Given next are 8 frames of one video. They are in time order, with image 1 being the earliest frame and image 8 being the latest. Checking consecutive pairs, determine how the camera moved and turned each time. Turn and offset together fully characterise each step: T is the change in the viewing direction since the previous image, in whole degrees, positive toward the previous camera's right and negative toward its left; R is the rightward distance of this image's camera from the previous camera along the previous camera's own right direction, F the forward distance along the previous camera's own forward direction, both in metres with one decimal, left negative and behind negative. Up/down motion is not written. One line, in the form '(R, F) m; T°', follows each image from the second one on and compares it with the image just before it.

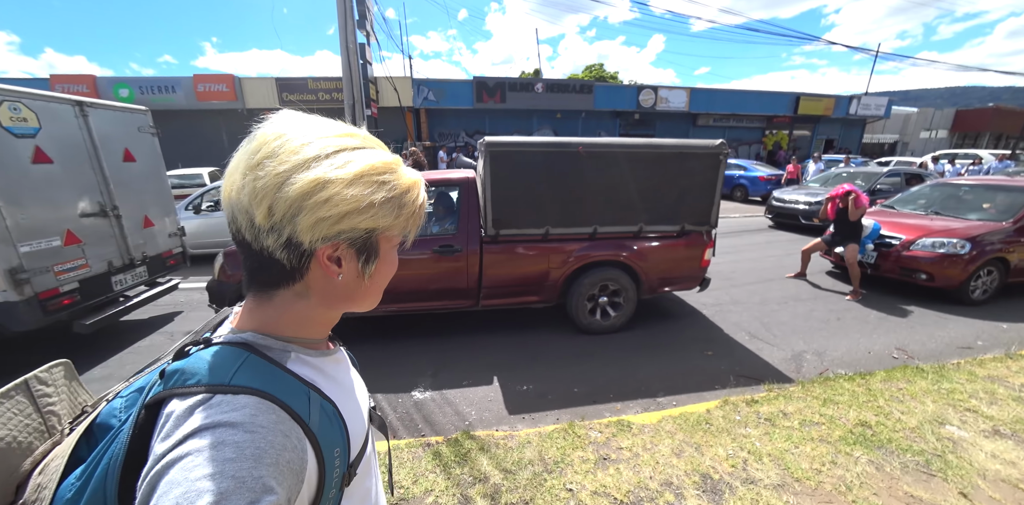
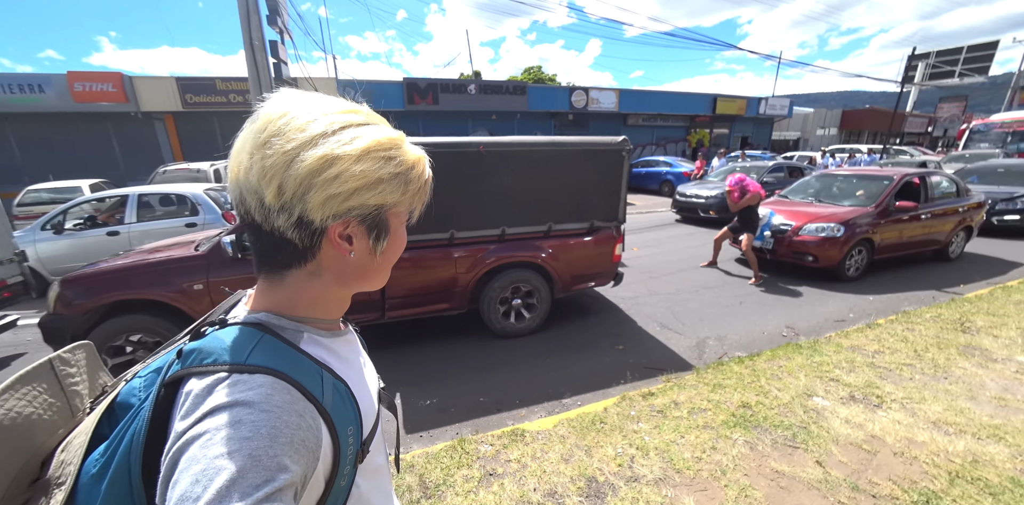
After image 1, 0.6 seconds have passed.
(+0.4, +0.1) m; +8°
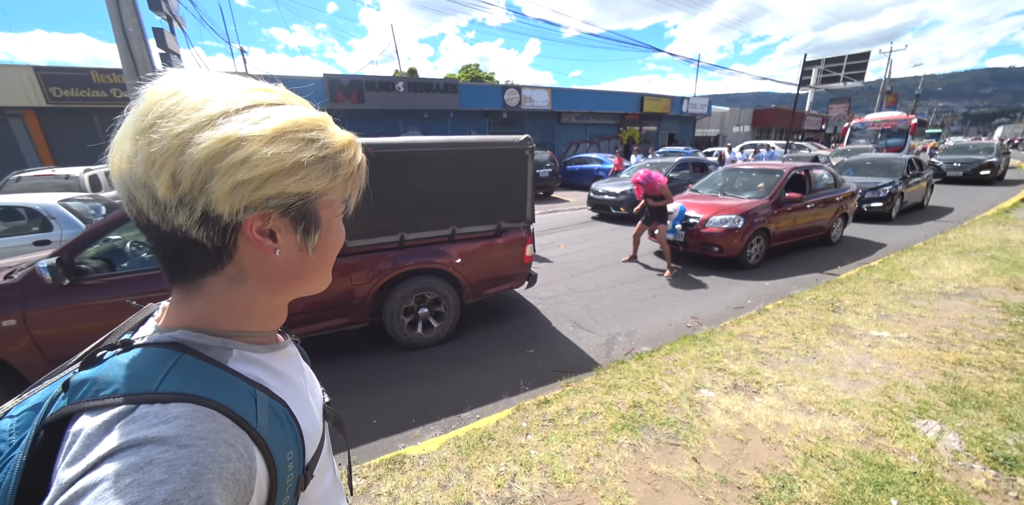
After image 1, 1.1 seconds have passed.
(+0.4, +0.1) m; +8°
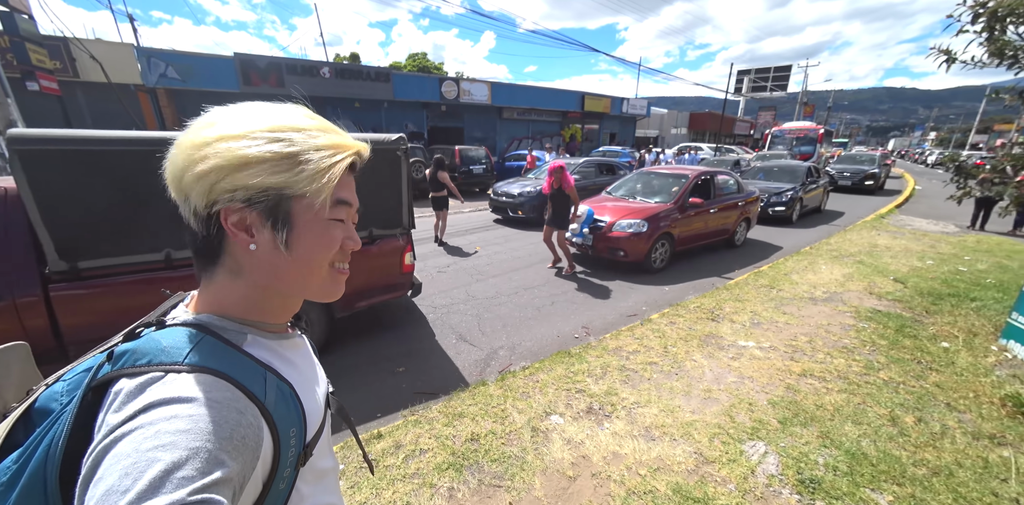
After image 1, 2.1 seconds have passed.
(+0.8, +0.2) m; +7°
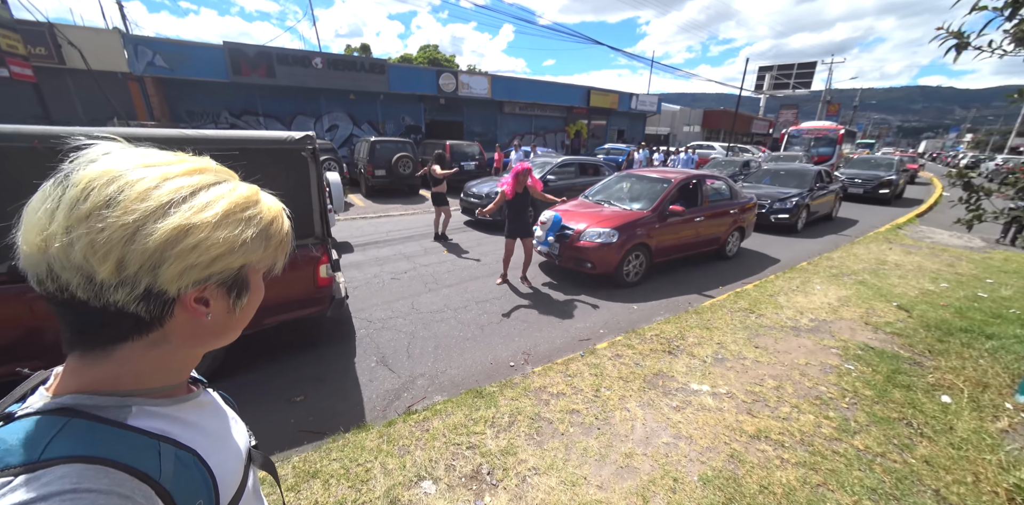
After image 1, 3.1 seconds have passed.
(+0.8, +0.5) m; -2°
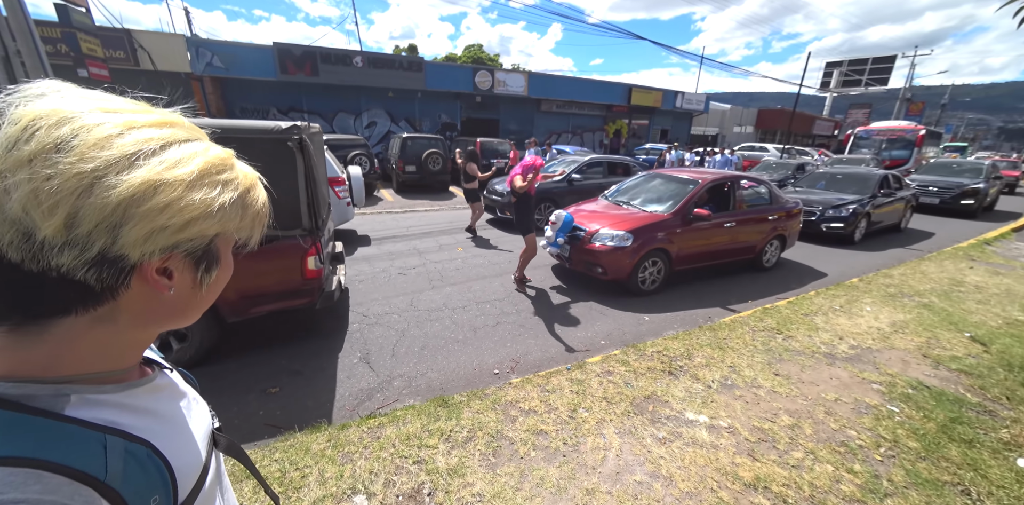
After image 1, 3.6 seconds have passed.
(+0.5, +0.3) m; -6°
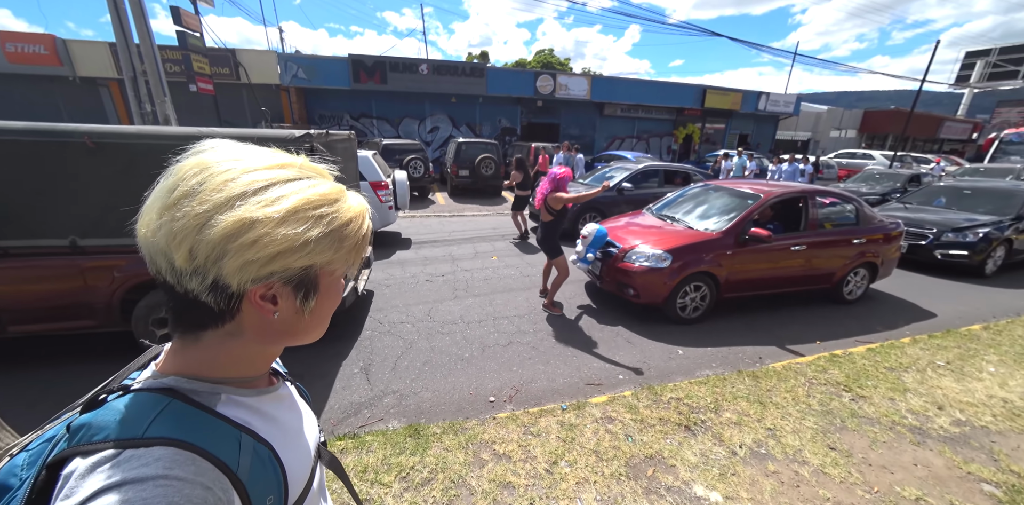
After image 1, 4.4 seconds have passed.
(+0.5, +0.3) m; -10°
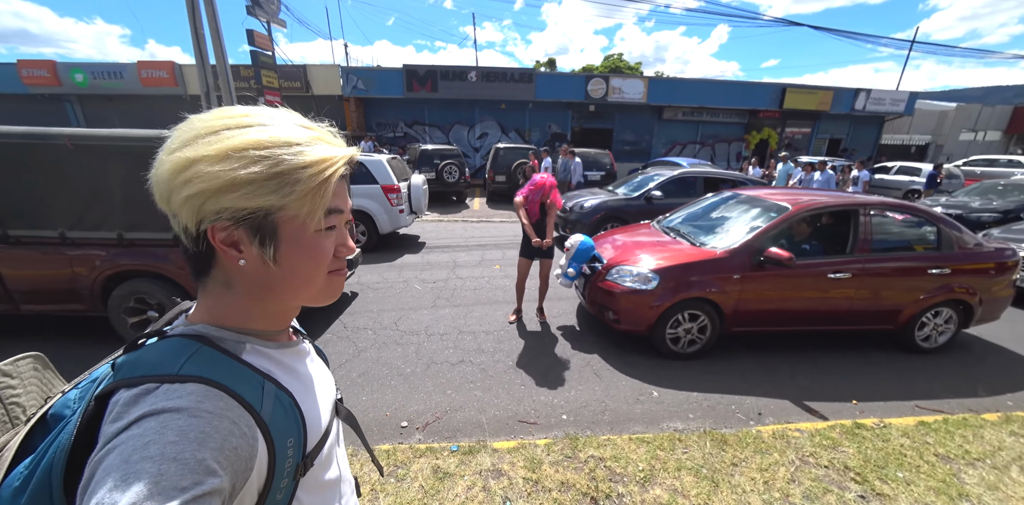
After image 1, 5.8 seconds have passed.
(+1.1, +0.5) m; -11°
